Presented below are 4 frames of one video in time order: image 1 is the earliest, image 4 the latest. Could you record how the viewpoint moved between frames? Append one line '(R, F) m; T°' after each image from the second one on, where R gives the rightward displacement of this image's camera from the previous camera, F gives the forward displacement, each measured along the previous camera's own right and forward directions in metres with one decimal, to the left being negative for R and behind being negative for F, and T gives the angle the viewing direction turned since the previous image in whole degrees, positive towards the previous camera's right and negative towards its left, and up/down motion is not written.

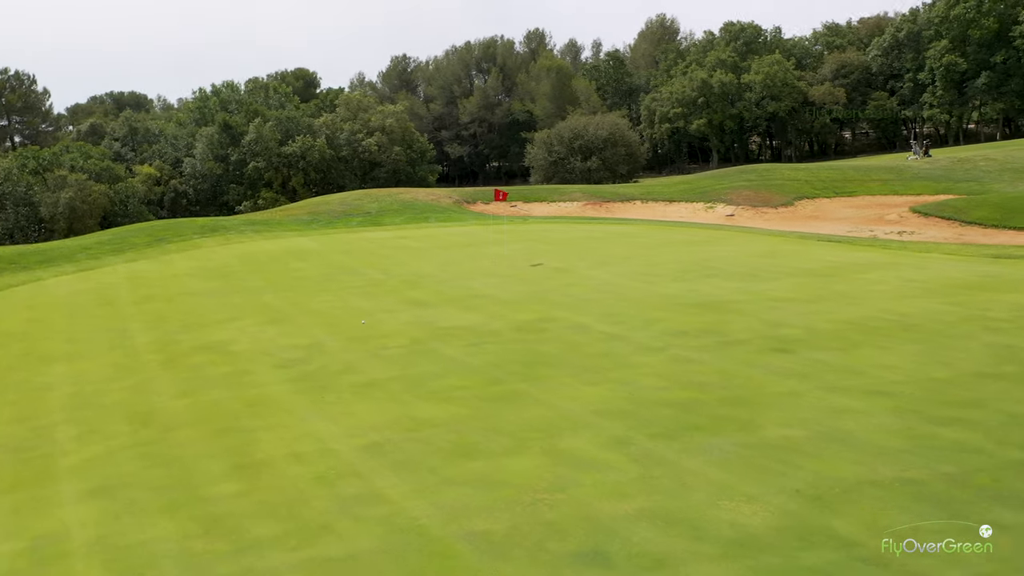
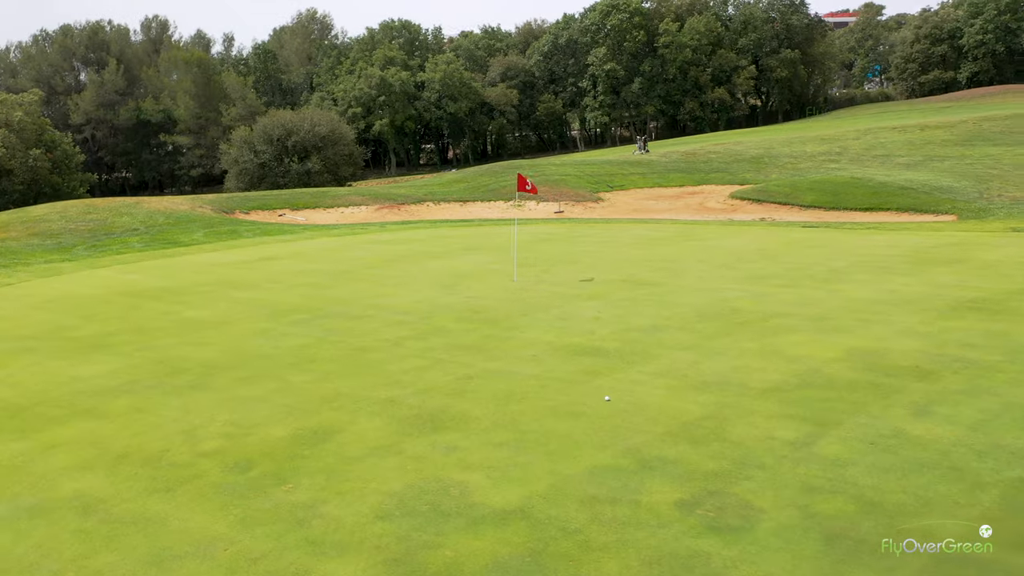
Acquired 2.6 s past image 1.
(-5.3, +5.9) m; +28°
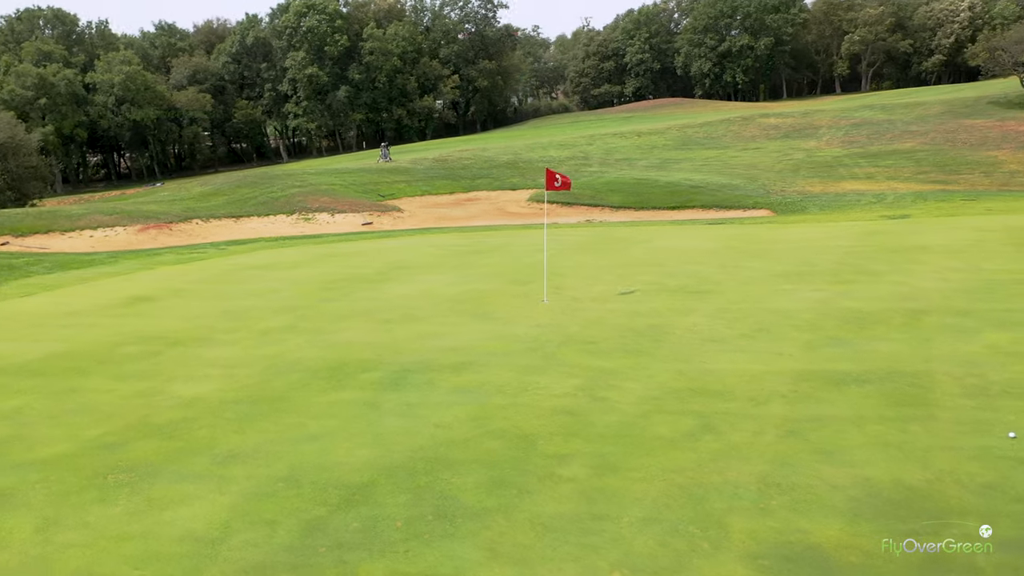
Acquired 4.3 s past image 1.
(-3.7, +2.8) m; +24°
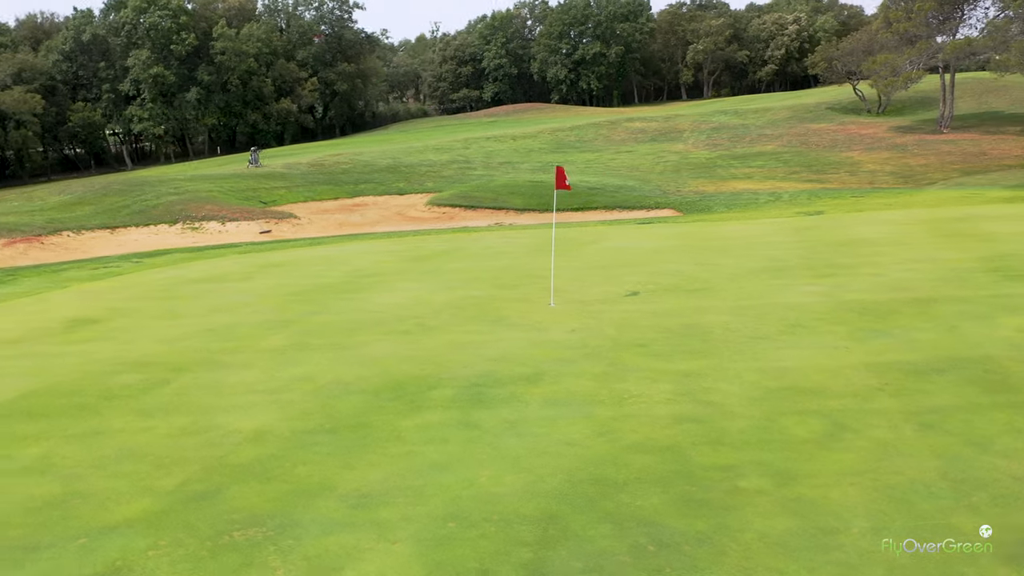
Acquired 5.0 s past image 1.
(-1.6, +0.6) m; +11°
